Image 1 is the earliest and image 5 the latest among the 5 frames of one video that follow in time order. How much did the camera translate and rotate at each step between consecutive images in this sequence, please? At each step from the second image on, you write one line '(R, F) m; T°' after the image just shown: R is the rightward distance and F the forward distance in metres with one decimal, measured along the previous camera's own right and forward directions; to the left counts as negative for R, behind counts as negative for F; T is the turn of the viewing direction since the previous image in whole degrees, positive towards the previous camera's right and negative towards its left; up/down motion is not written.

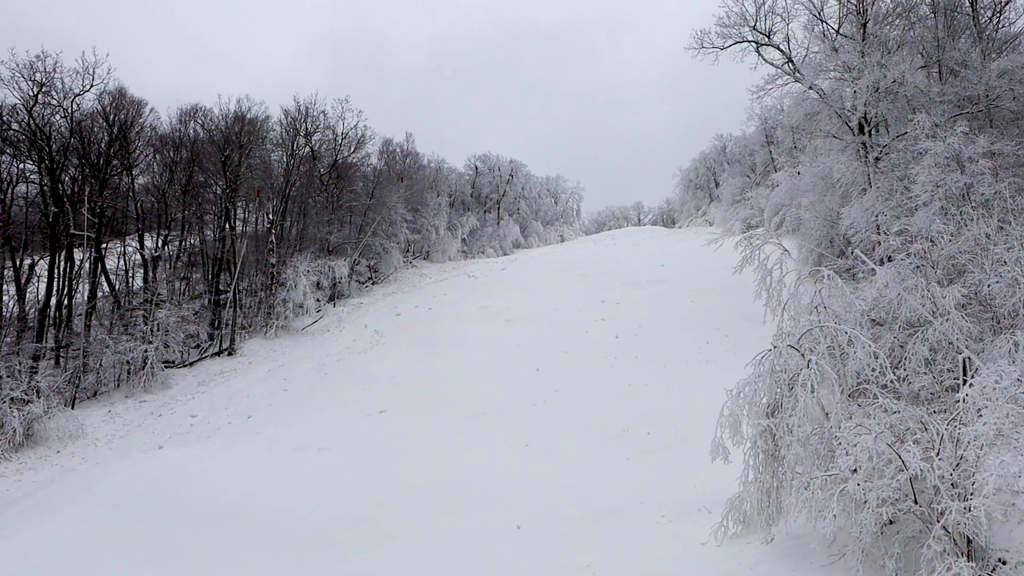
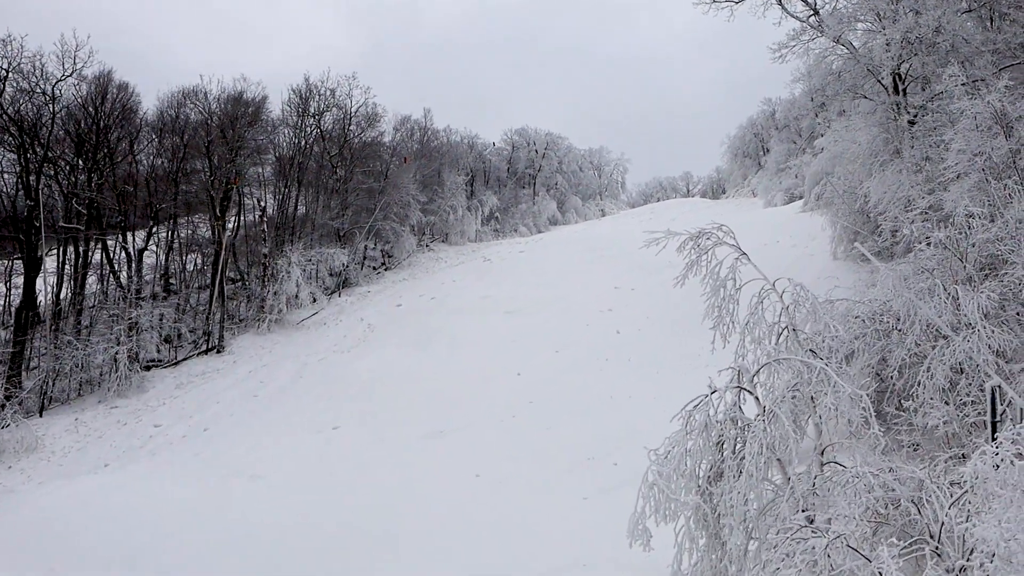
(+1.5, +1.3) m; -5°
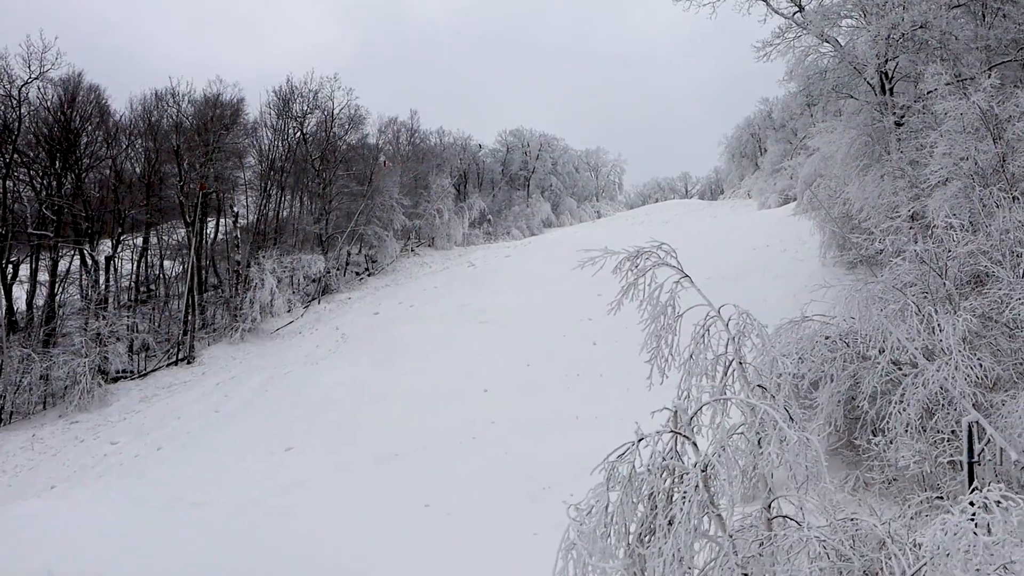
(+0.7, +0.5) m; 0°
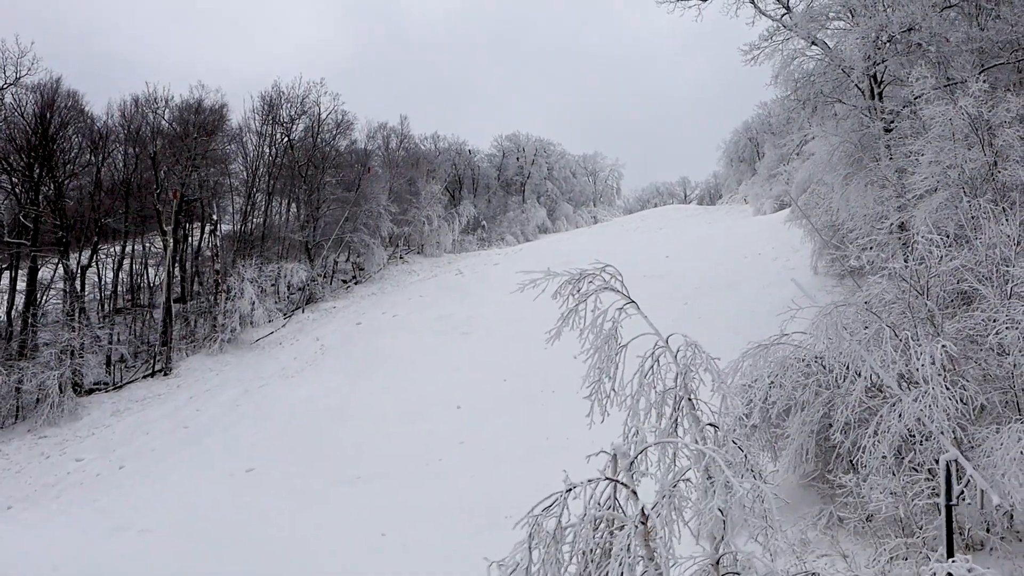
(+0.5, +0.4) m; 0°
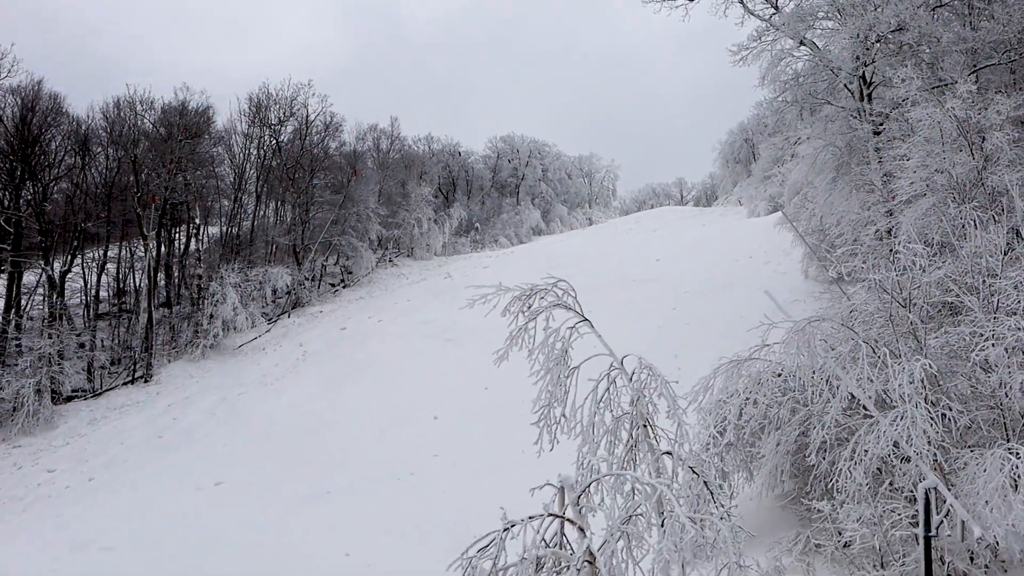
(+0.3, +0.3) m; 0°
